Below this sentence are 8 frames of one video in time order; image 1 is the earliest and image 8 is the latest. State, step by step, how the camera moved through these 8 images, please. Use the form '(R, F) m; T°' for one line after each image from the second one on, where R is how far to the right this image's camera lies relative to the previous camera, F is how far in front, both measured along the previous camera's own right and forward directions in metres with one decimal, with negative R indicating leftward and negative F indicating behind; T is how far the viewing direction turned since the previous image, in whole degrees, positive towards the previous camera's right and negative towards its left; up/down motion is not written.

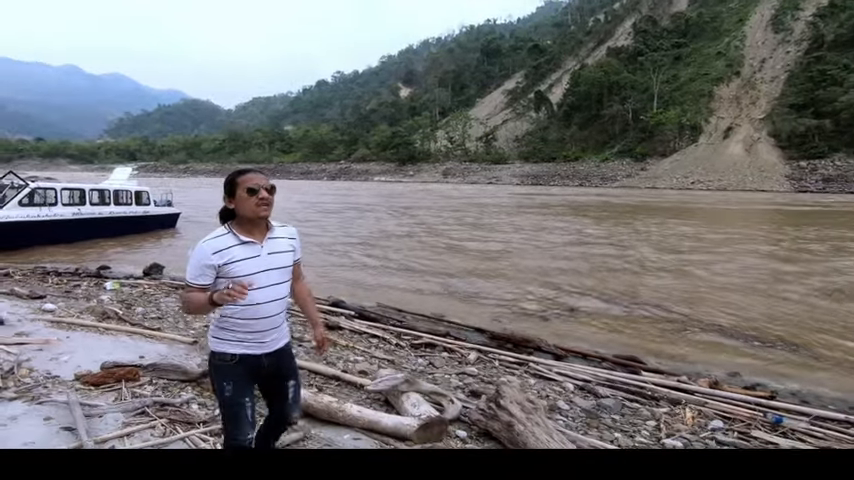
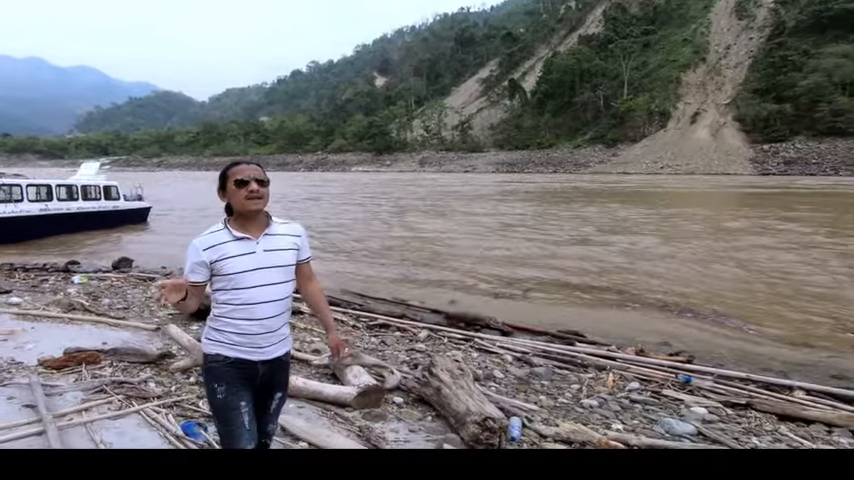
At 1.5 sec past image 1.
(+0.2, -0.2) m; +2°
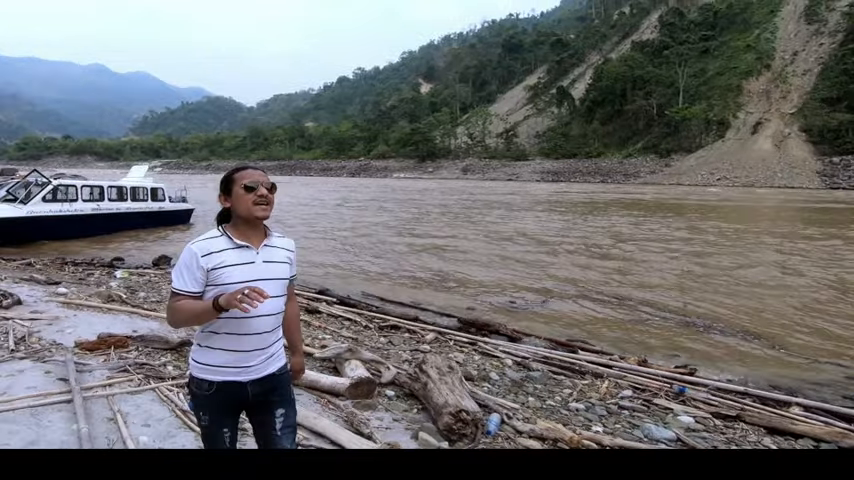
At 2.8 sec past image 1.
(-0.1, +0.3) m; -4°
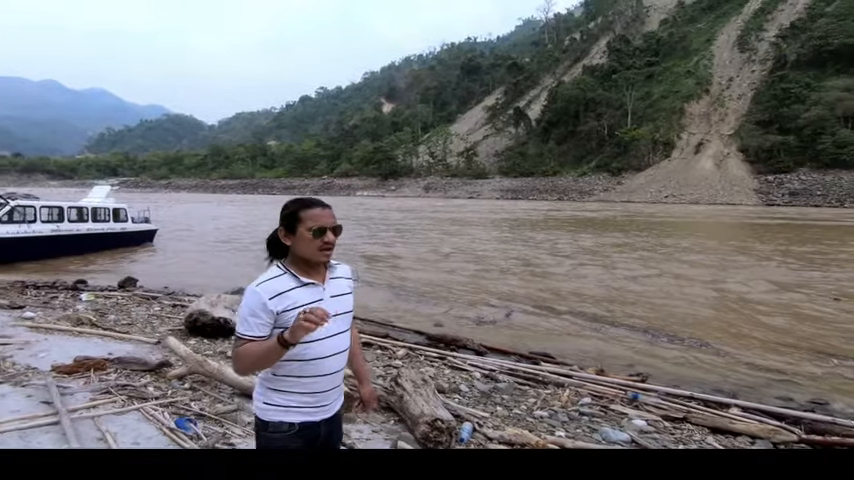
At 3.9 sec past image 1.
(0.0, -0.4) m; +4°
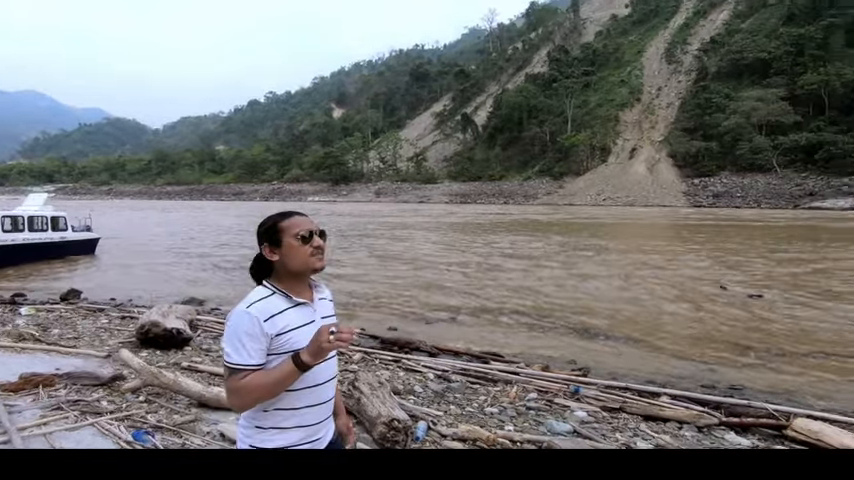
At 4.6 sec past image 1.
(+0.2, -0.4) m; +5°
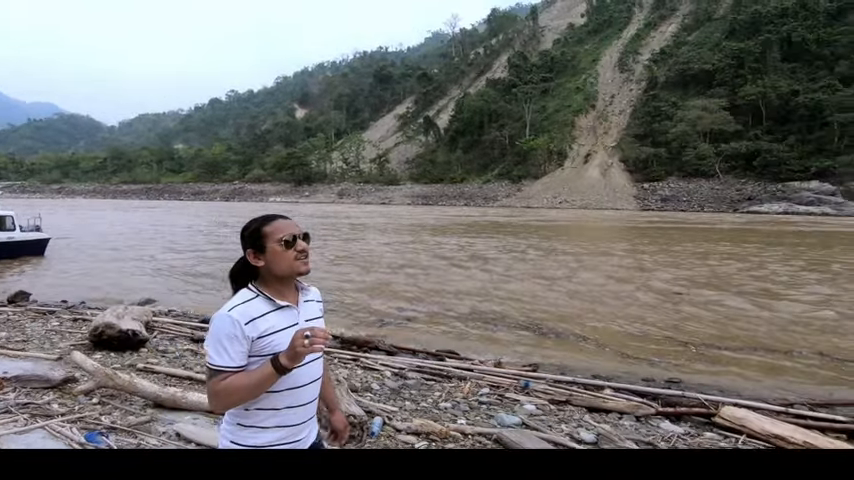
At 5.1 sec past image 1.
(+0.2, -0.3) m; +4°
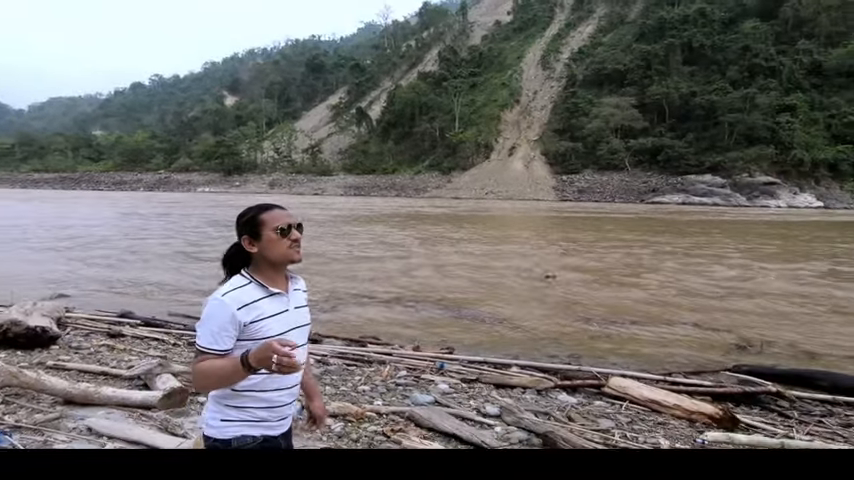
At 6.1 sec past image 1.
(+0.4, -0.4) m; +6°
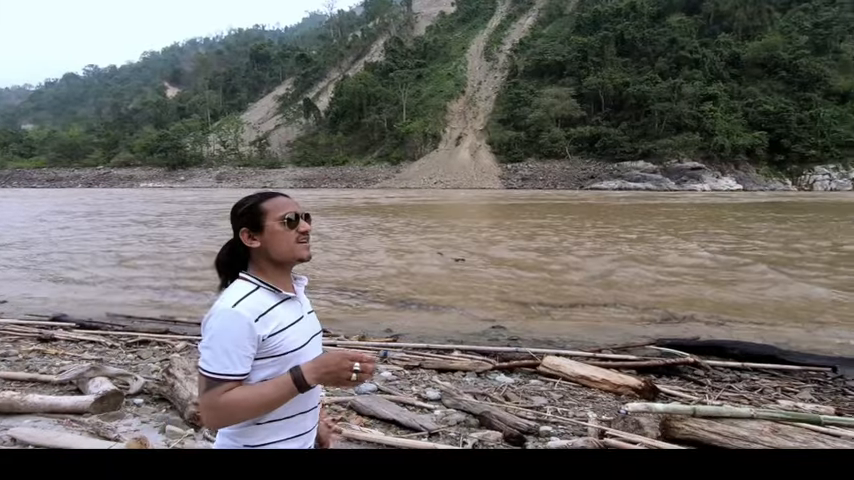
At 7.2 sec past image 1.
(+0.3, -0.3) m; +5°
